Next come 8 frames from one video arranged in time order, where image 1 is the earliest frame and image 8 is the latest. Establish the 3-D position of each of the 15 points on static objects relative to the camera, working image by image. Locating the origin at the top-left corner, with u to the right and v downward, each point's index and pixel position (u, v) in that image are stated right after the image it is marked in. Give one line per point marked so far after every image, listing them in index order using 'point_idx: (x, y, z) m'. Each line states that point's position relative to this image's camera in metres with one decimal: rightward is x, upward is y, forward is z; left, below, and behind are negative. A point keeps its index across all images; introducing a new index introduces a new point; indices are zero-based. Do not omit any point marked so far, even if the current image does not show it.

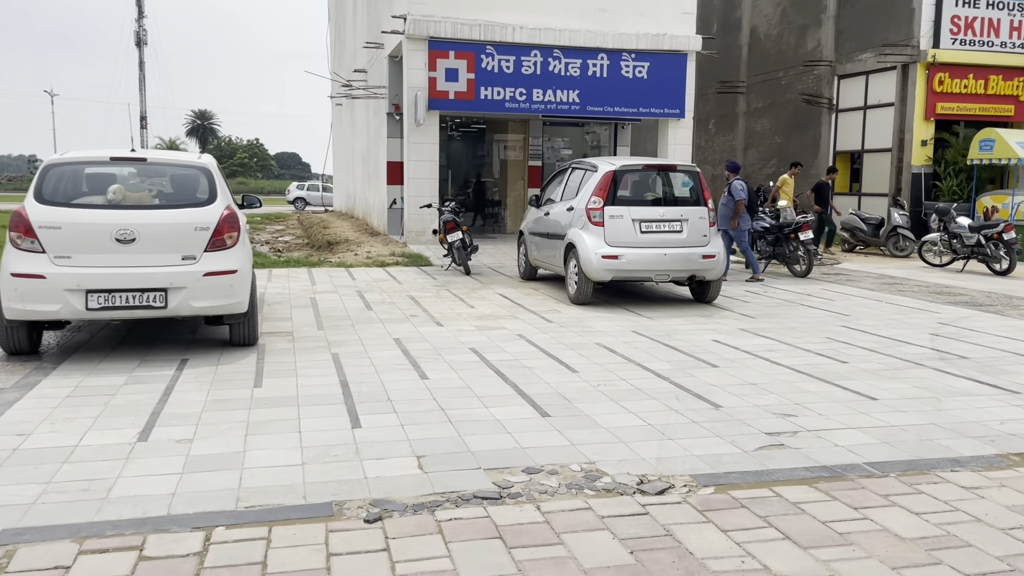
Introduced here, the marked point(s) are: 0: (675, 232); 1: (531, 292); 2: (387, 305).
0: (+1.8, +0.6, +9.6) m
1: (+0.2, 0.0, +10.8) m
2: (-1.4, -0.2, +9.5) m
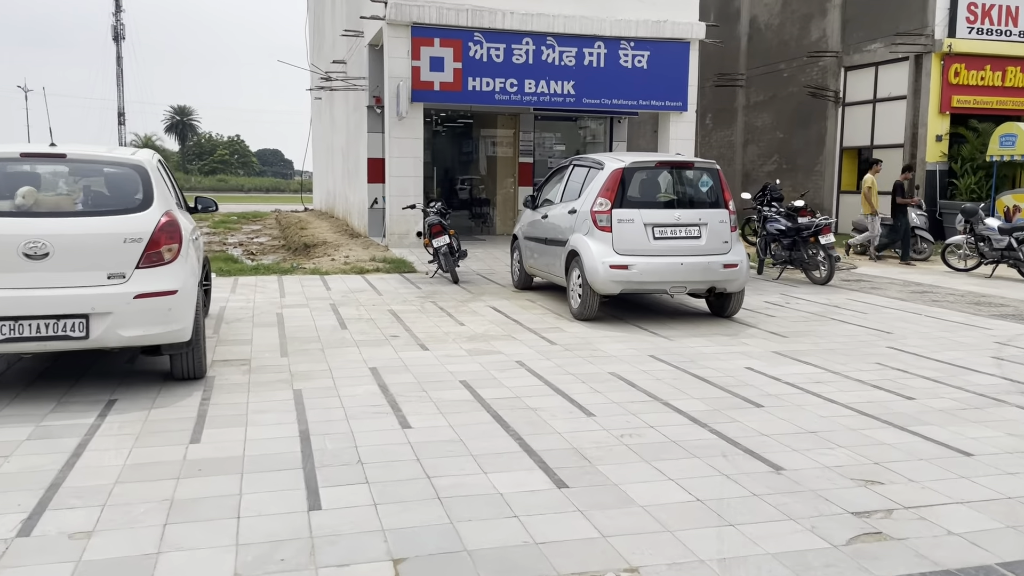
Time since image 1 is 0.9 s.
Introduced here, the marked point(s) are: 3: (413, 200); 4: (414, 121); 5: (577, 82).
0: (+1.7, +0.5, +8.4) m
1: (+0.2, -0.2, +9.6) m
2: (-1.4, -0.3, +8.4) m
3: (-1.7, +1.5, +15.3) m
4: (-1.7, +2.9, +15.1) m
5: (+1.2, +3.7, +15.6) m
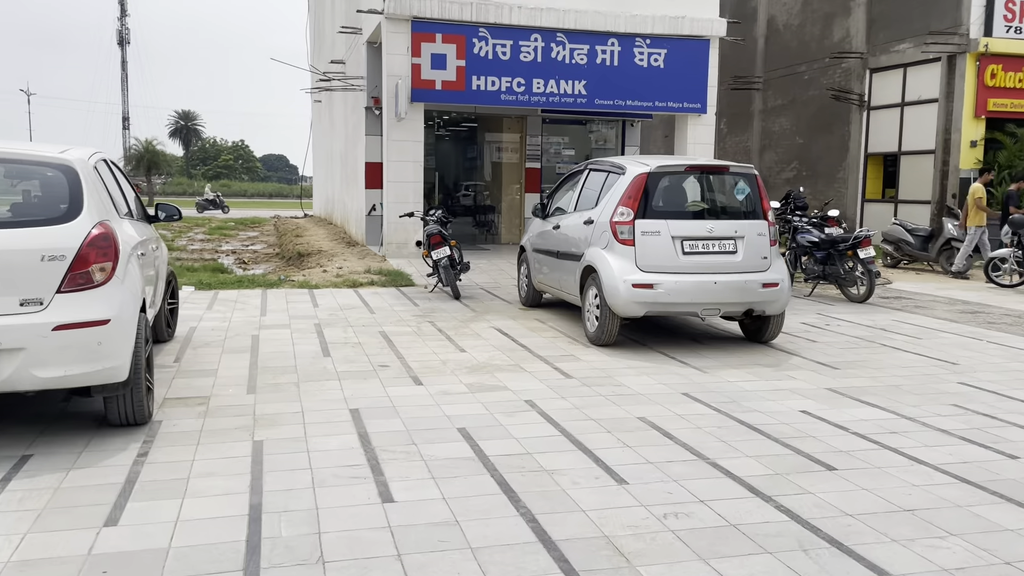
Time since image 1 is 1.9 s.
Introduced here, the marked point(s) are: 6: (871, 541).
0: (+1.8, +0.3, +7.4) m
1: (+0.2, -0.4, +8.5) m
2: (-1.3, -0.5, +7.3) m
3: (-1.6, +1.3, +14.2) m
4: (-1.6, +2.7, +14.0) m
5: (+1.3, +3.5, +14.6) m
6: (+1.4, -1.0, +3.5) m
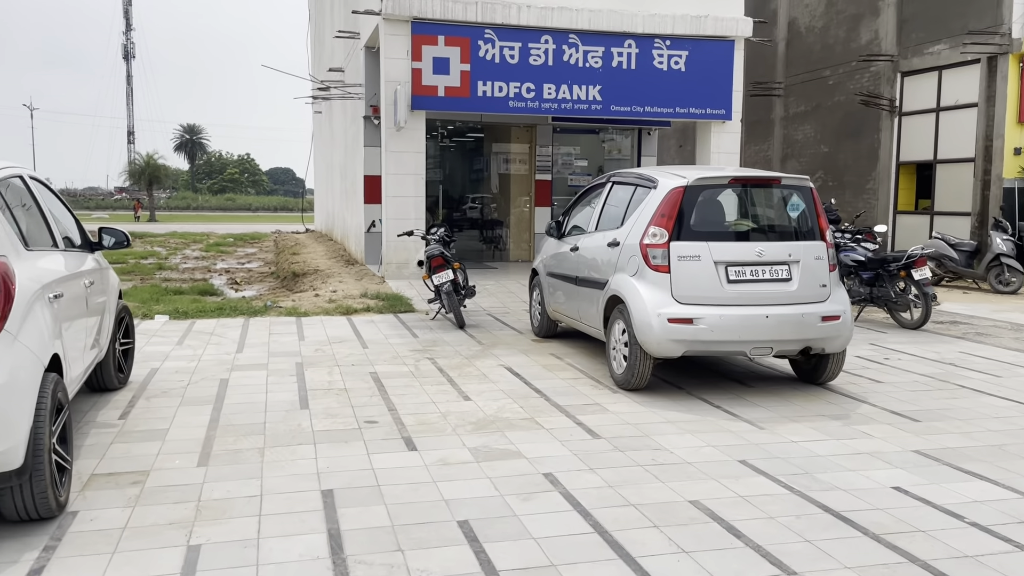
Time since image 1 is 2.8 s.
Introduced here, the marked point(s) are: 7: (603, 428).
0: (+1.9, +0.1, +6.2) m
1: (+0.3, -0.6, +7.4) m
2: (-1.3, -0.8, +6.2) m
3: (-1.5, +1.0, +13.1) m
4: (-1.5, +2.3, +12.9) m
5: (+1.4, +3.1, +13.5) m
6: (+1.5, -1.2, +2.3) m
7: (+0.6, -0.9, +5.4) m
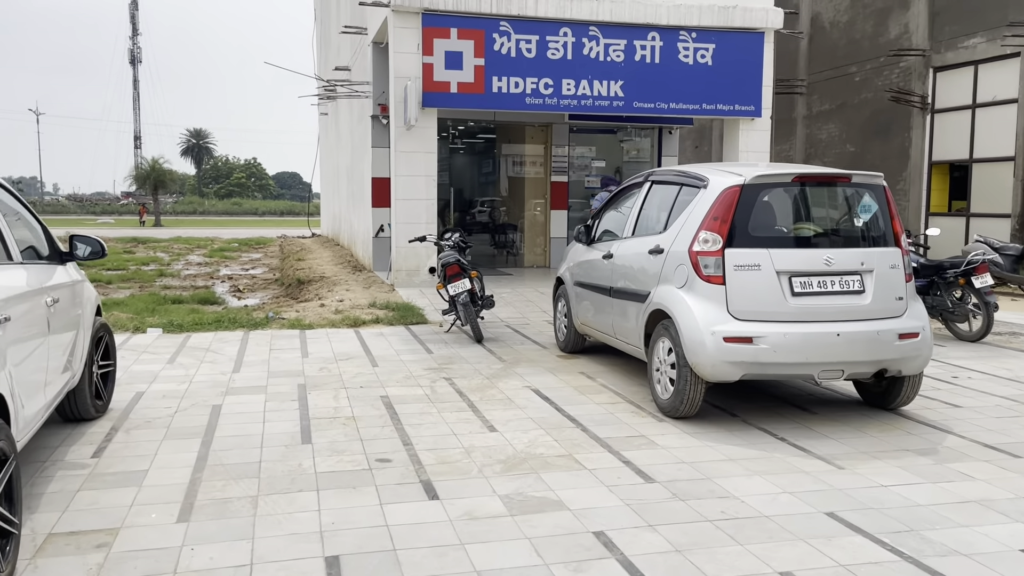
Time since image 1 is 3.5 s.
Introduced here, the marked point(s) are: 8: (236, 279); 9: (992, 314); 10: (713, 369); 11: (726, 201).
0: (+2.1, 0.0, +5.4) m
1: (+0.5, -0.7, +6.6) m
2: (-1.1, -0.9, +5.4) m
3: (-1.2, +0.8, +12.3) m
4: (-1.2, +2.2, +12.2) m
5: (+1.7, +3.0, +12.7) m
6: (+1.7, -1.3, +1.5) m
7: (+0.8, -1.0, +4.6) m
8: (-6.1, +0.2, +19.4) m
9: (+4.8, -0.3, +8.7) m
10: (+1.2, -0.5, +5.3) m
11: (+1.3, +0.5, +5.5) m
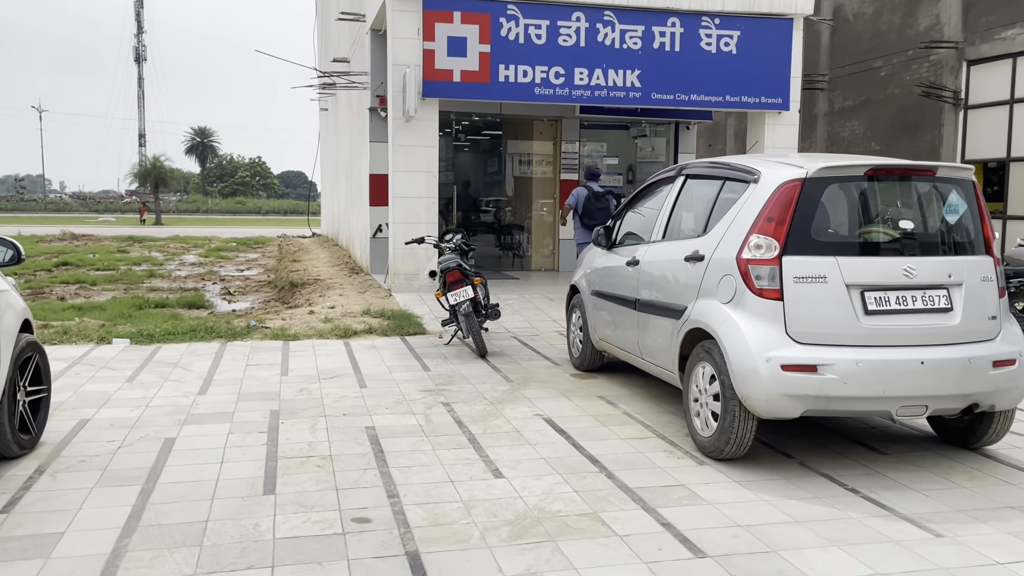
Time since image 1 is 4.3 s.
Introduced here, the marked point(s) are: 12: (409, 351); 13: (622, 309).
0: (+2.2, -0.1, +4.4) m
1: (+0.6, -0.8, +5.6) m
2: (-1.0, -0.9, +4.4) m
3: (-1.1, +0.8, +11.4) m
4: (-1.1, +2.1, +11.2) m
5: (+1.8, +2.9, +11.7) m
6: (+1.7, -1.3, +0.5) m
7: (+0.8, -1.0, +3.6) m
8: (-6.0, +0.2, +18.4) m
9: (+4.8, -0.4, +7.7) m
10: (+1.3, -0.6, +4.4) m
11: (+1.4, +0.5, +4.5) m
12: (-0.9, -0.6, +7.8) m
13: (+0.8, -0.2, +6.2) m
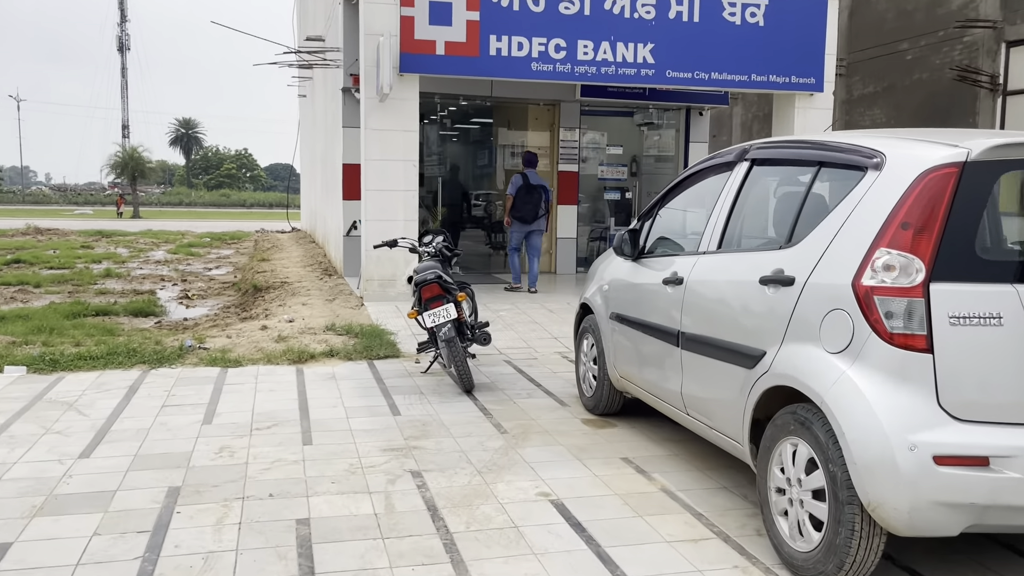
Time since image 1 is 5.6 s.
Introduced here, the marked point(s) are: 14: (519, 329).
0: (+2.2, -0.3, +2.9) m
1: (+0.6, -0.9, +4.1) m
2: (-1.0, -1.1, +2.8) m
3: (-1.2, +0.7, +9.8) m
4: (-1.2, +2.0, +9.6) m
5: (+1.7, +2.8, +10.1) m
6: (+1.7, -1.5, -1.1) m
7: (+0.8, -1.2, +2.1) m
8: (-6.2, +0.1, +16.8) m
9: (+4.8, -0.5, +6.1) m
10: (+1.3, -0.7, +2.8) m
11: (+1.4, +0.3, +2.9) m
12: (-1.0, -0.7, +6.2) m
13: (+0.8, -0.3, +4.6) m
14: (+0.1, -0.4, +8.3) m
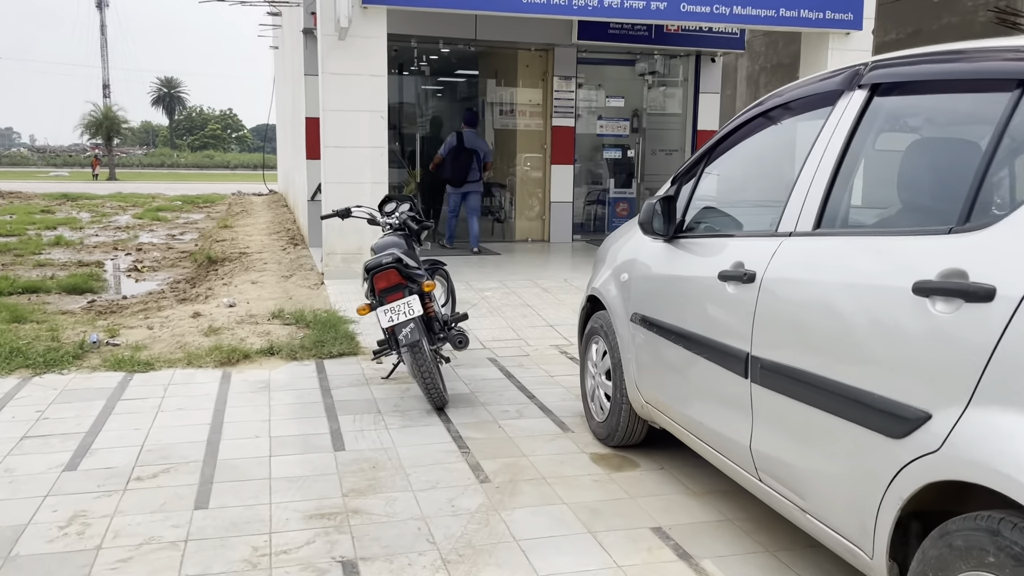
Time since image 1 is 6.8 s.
0: (+2.1, -0.3, +1.4) m
1: (+0.5, -0.9, +2.6) m
2: (-1.1, -1.1, +1.4) m
3: (-1.4, +0.9, +8.2) m
4: (-1.3, +2.3, +8.0) m
5: (+1.6, +3.1, +8.6) m
6: (+1.7, -1.8, -2.4) m
7: (+0.8, -1.3, +0.7) m
8: (-6.4, +0.7, +15.2) m
9: (+4.7, -0.4, +4.7) m
10: (+1.2, -0.8, +1.4) m
11: (+1.3, +0.3, +1.5) m
12: (-1.1, -0.6, +4.8) m
13: (+0.7, -0.3, +3.1) m
14: (0.0, -0.2, +6.9) m
